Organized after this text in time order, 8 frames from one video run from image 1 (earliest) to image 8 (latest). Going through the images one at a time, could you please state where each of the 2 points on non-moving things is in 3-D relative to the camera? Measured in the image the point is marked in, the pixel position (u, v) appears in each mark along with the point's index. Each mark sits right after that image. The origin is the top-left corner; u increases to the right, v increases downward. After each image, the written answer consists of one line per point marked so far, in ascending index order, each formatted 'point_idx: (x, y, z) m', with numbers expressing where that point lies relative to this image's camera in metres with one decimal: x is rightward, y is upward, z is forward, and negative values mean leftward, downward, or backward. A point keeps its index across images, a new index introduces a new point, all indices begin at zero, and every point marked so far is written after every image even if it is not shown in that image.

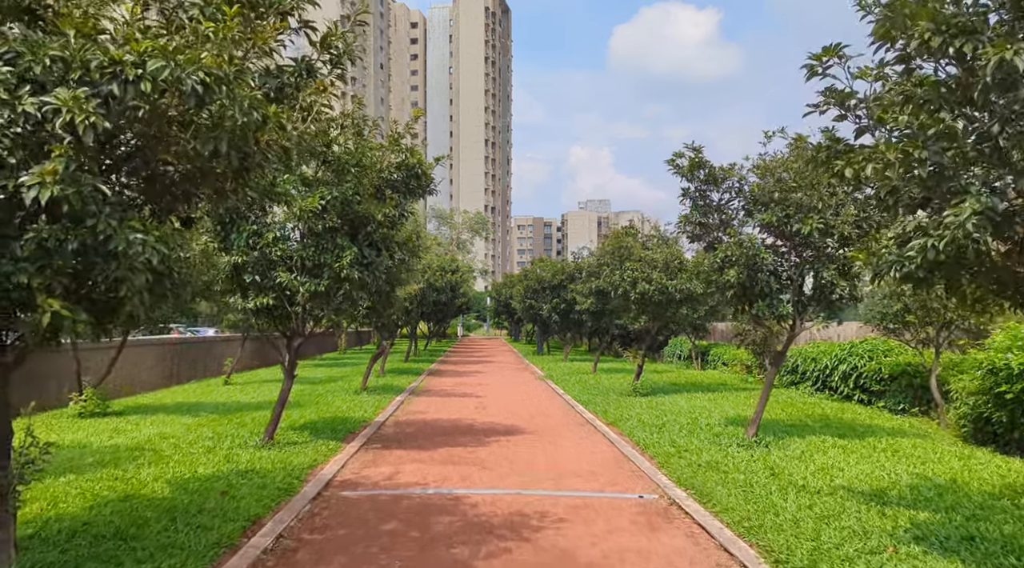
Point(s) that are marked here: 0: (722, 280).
0: (+2.8, 0.0, +9.4) m
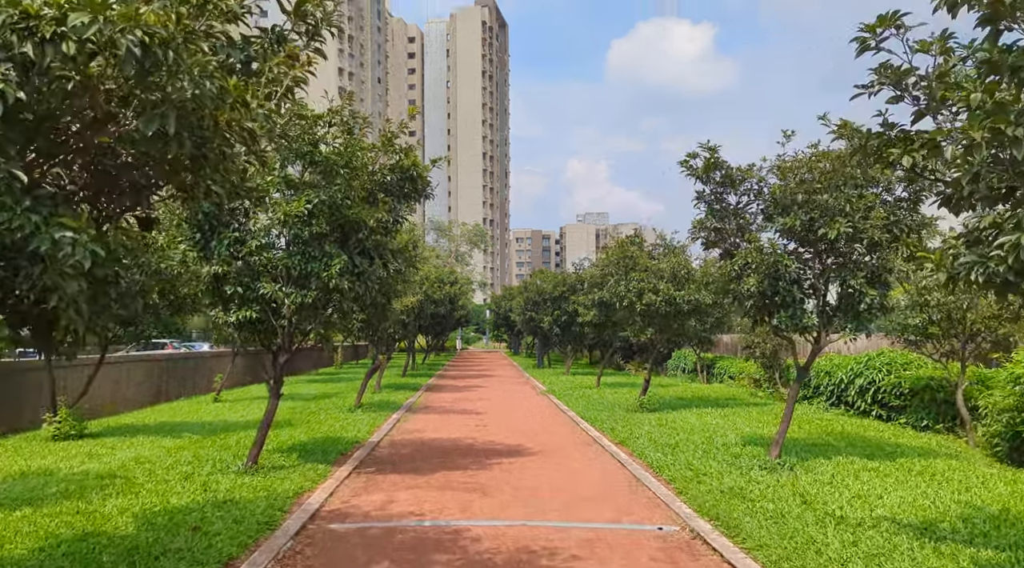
0: (+2.8, -0.1, +8.8) m
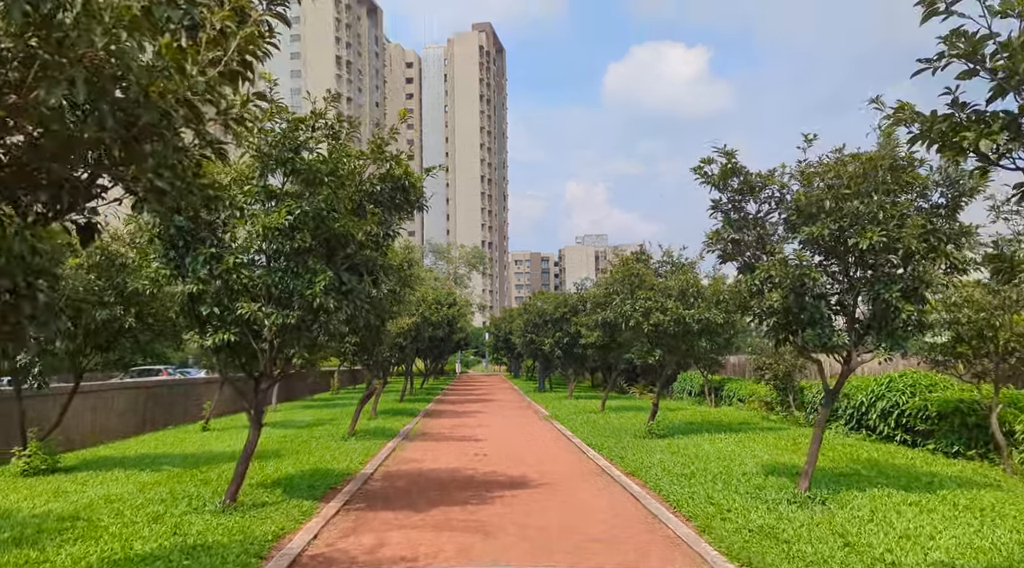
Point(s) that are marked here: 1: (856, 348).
0: (+2.8, -0.2, +8.1) m
1: (+3.8, -0.7, +7.9) m
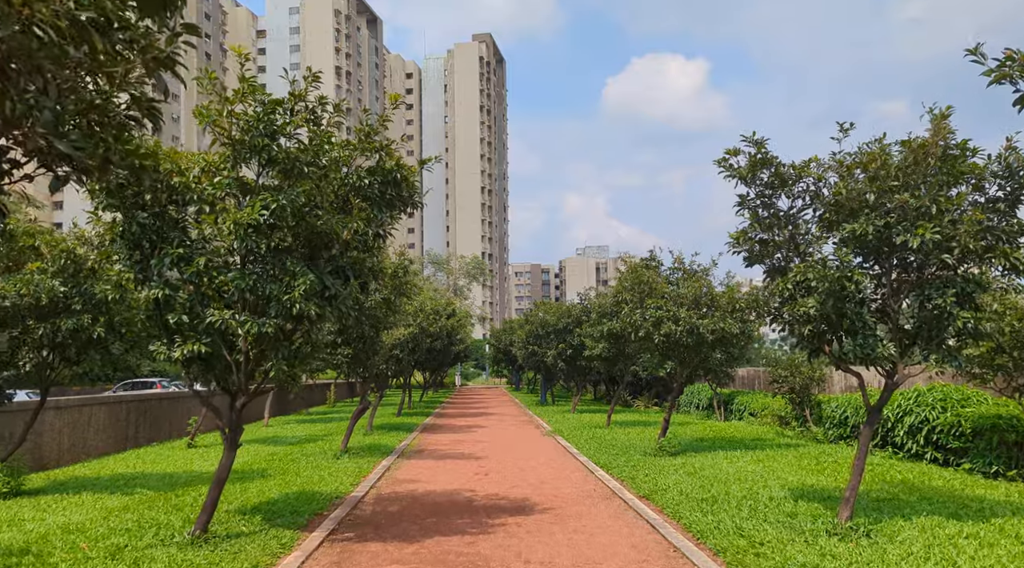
0: (+2.9, -0.3, +7.2) m
1: (+3.8, -0.7, +7.1) m
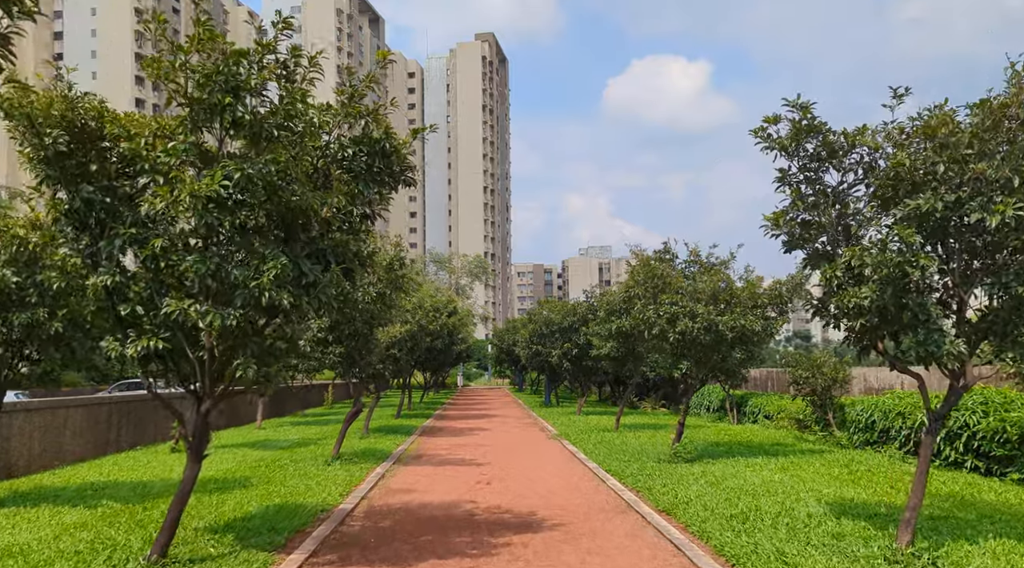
0: (+2.9, -0.2, +6.2) m
1: (+3.9, -0.6, +6.1) m
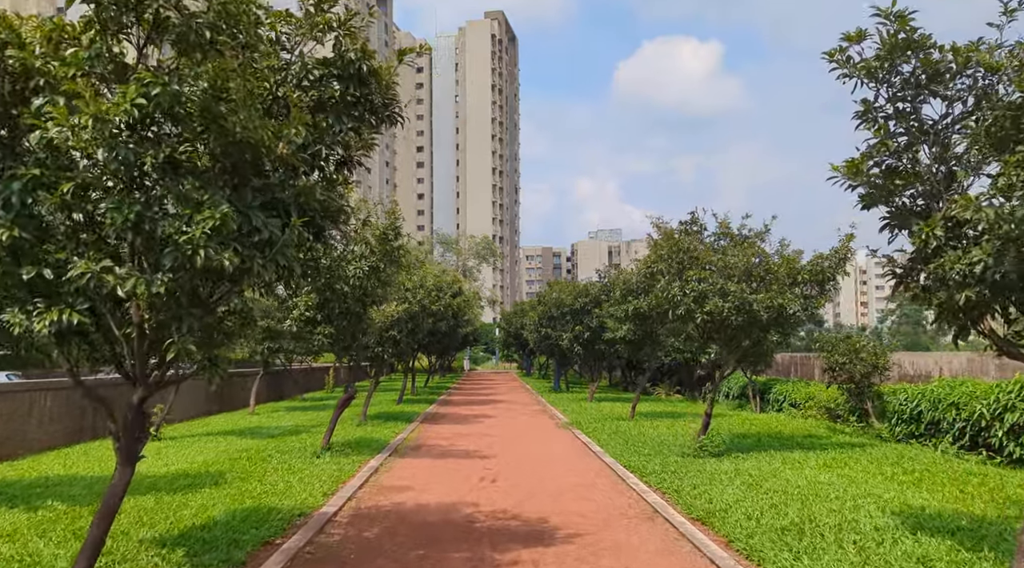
0: (+3.0, +0.1, +4.9) m
1: (+3.9, -0.4, +4.7) m
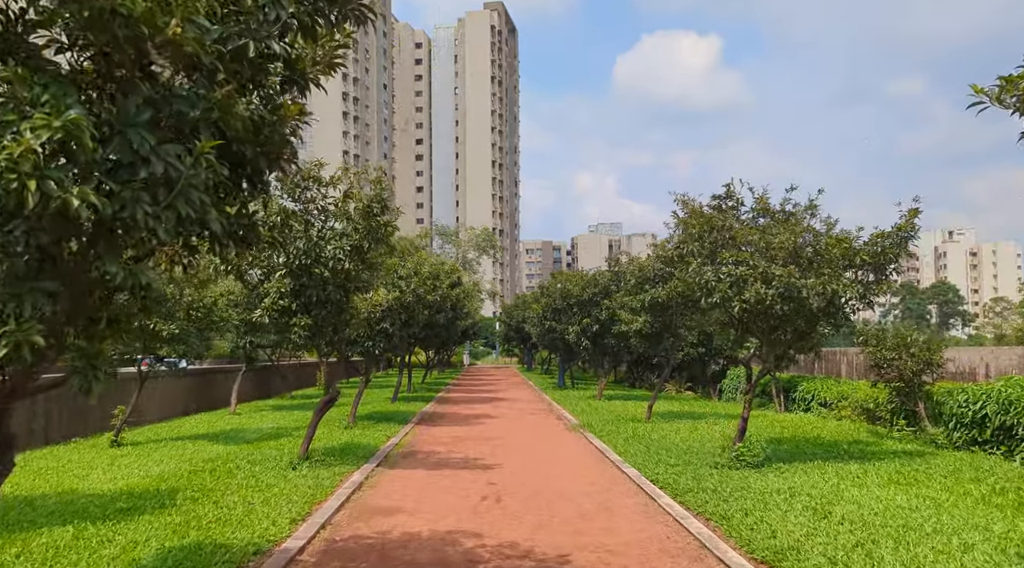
0: (+3.1, +0.3, +3.2) m
1: (+4.0, -0.2, +3.1) m
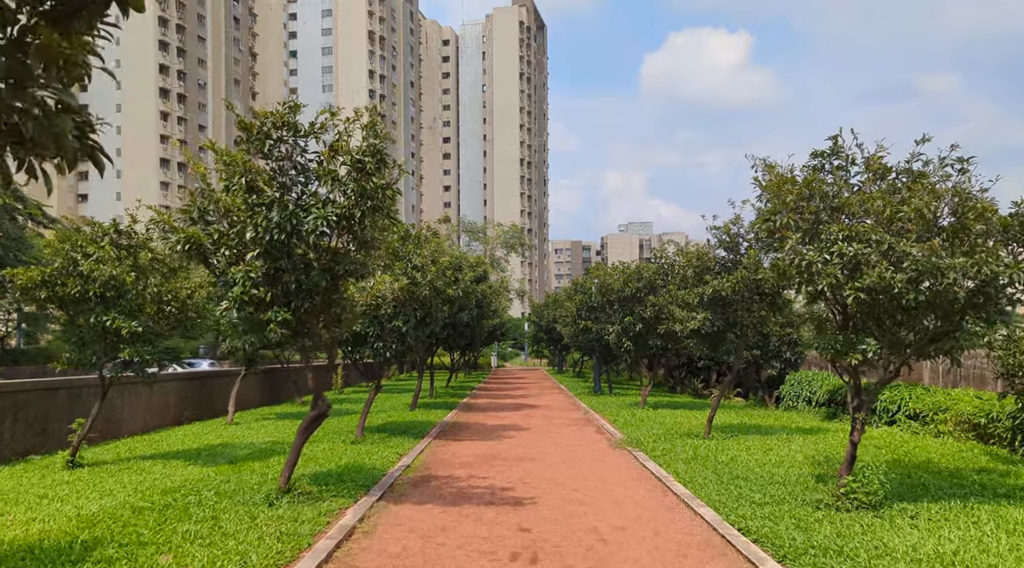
0: (+3.2, +0.4, +0.8) m
1: (+4.2, 0.0, +0.6) m
